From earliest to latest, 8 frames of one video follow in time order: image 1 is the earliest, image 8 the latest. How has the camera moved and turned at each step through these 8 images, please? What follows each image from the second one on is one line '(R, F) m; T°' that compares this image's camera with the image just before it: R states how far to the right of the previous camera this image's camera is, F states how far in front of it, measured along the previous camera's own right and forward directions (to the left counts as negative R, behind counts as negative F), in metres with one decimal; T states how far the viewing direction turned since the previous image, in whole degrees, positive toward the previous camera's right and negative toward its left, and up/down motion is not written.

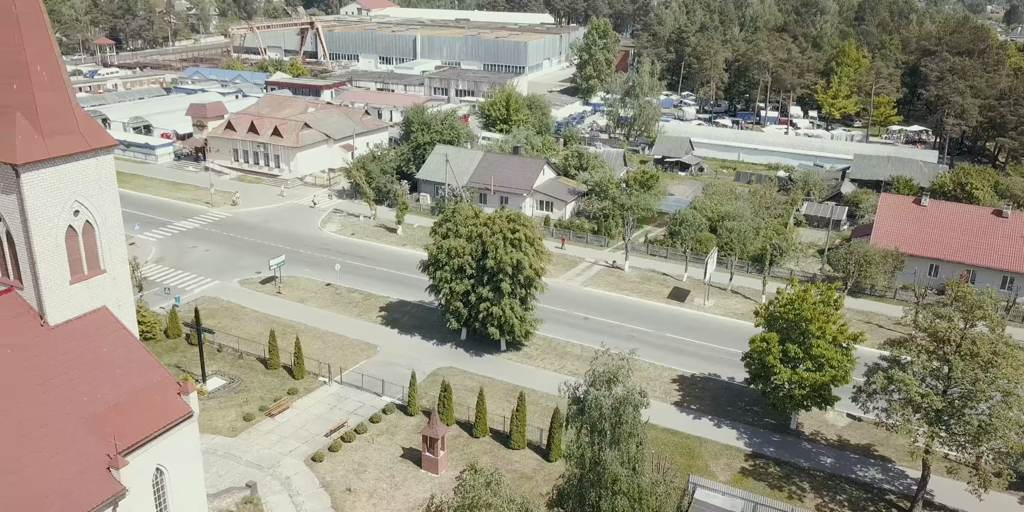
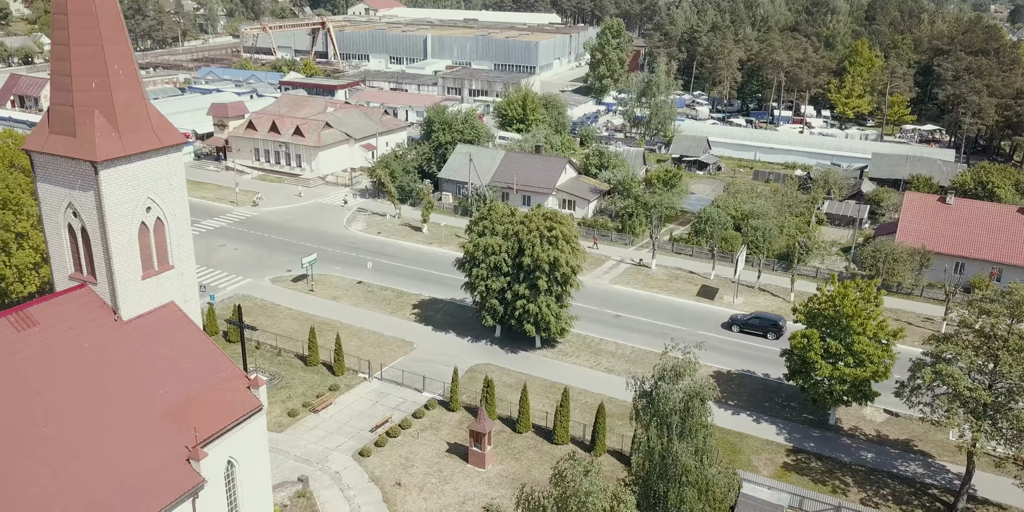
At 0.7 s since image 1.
(-1.7, -0.3) m; 0°
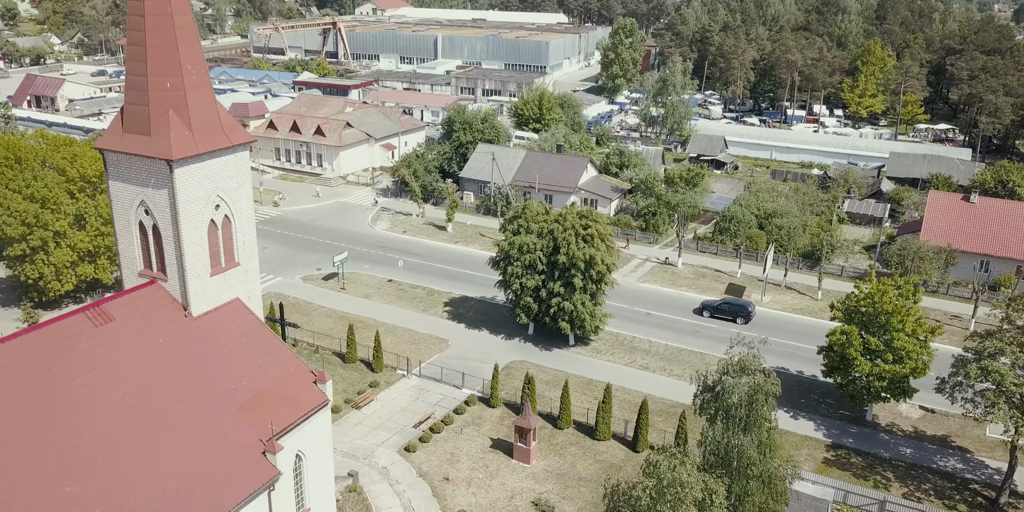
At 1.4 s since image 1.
(-1.6, -0.3) m; 0°
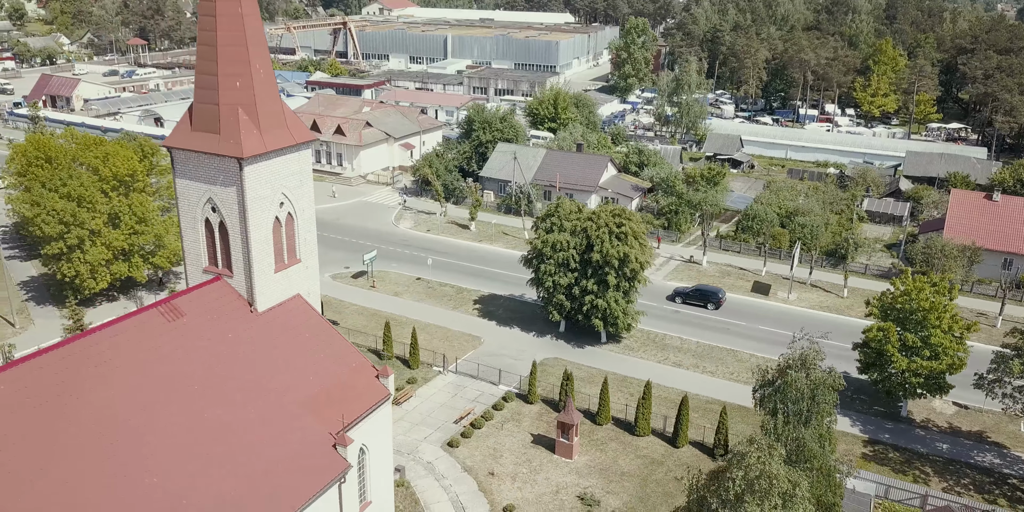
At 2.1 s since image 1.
(-1.6, -0.3) m; 0°
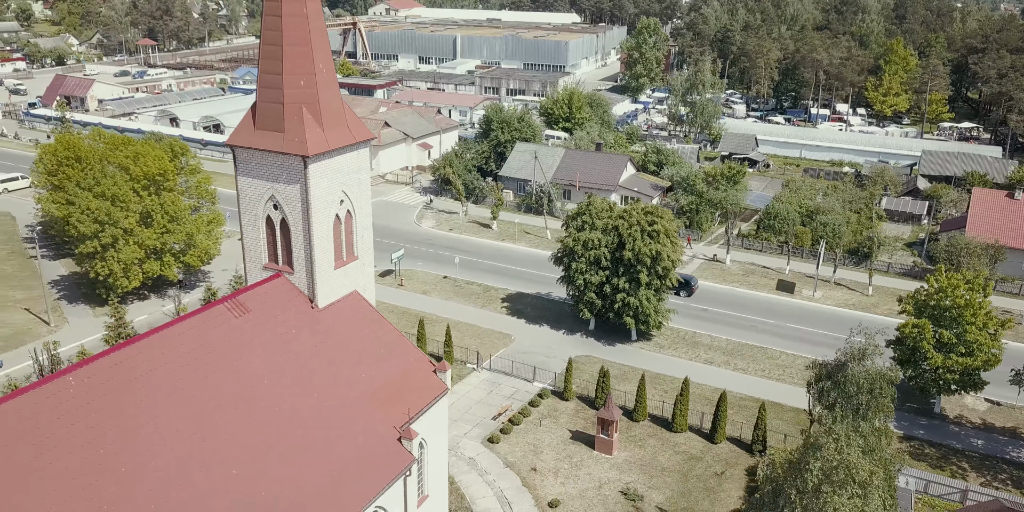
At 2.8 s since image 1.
(-1.5, -0.3) m; 0°
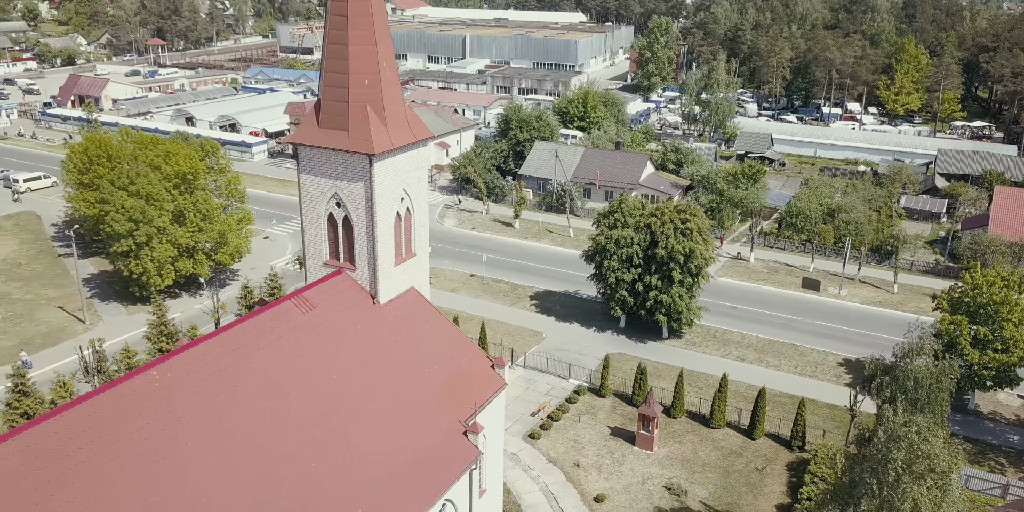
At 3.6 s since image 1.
(-1.6, -0.3) m; 0°
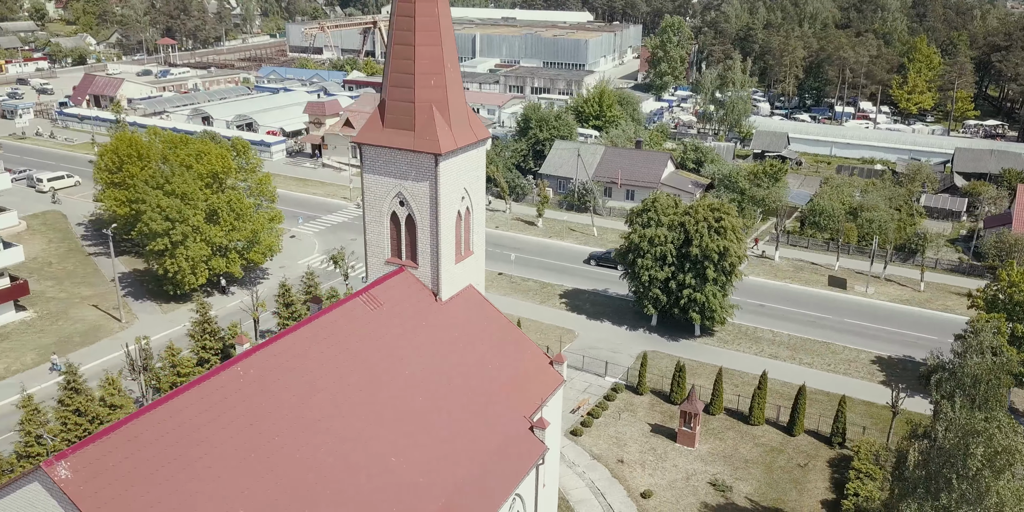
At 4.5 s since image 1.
(-1.6, -0.3) m; 0°
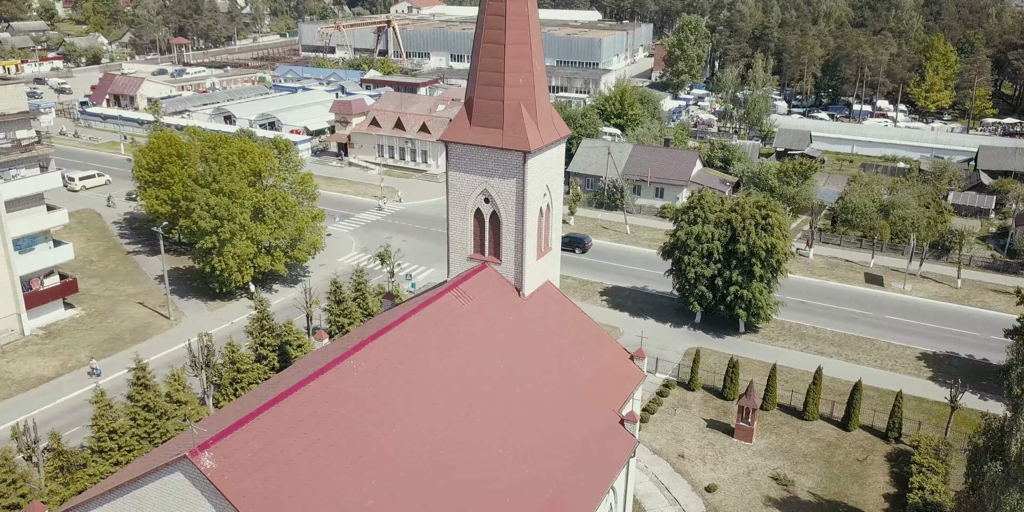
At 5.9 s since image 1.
(-2.3, -0.3) m; 0°
